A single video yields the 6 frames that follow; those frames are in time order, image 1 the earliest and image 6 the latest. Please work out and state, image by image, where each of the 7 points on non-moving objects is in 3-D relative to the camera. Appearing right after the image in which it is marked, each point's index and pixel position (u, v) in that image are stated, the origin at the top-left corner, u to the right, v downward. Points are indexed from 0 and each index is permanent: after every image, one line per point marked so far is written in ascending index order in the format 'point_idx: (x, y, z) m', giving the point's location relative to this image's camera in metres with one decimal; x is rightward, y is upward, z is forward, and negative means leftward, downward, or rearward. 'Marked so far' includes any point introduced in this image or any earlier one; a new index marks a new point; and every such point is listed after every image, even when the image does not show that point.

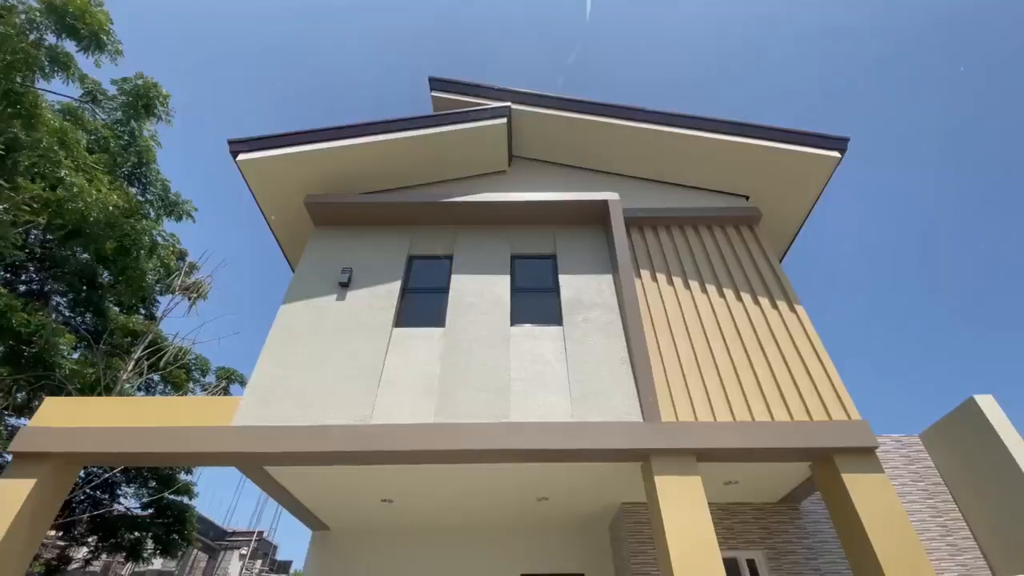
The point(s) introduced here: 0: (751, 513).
0: (+3.0, -2.8, +6.3) m
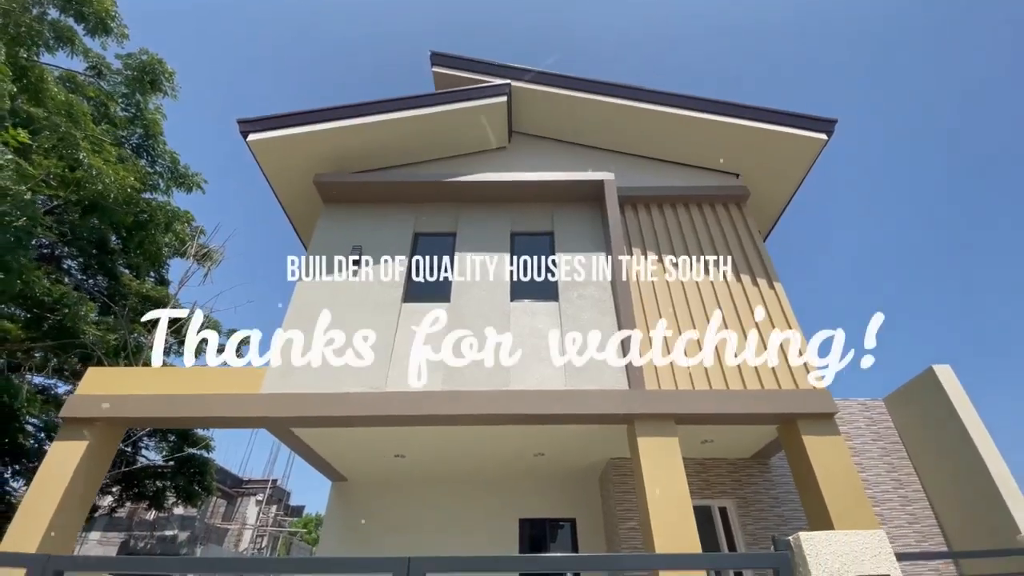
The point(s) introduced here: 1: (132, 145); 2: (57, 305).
0: (+3.0, -2.5, +7.0) m
1: (-8.4, +3.1, +11.0) m
2: (-9.3, -0.4, +10.3) m
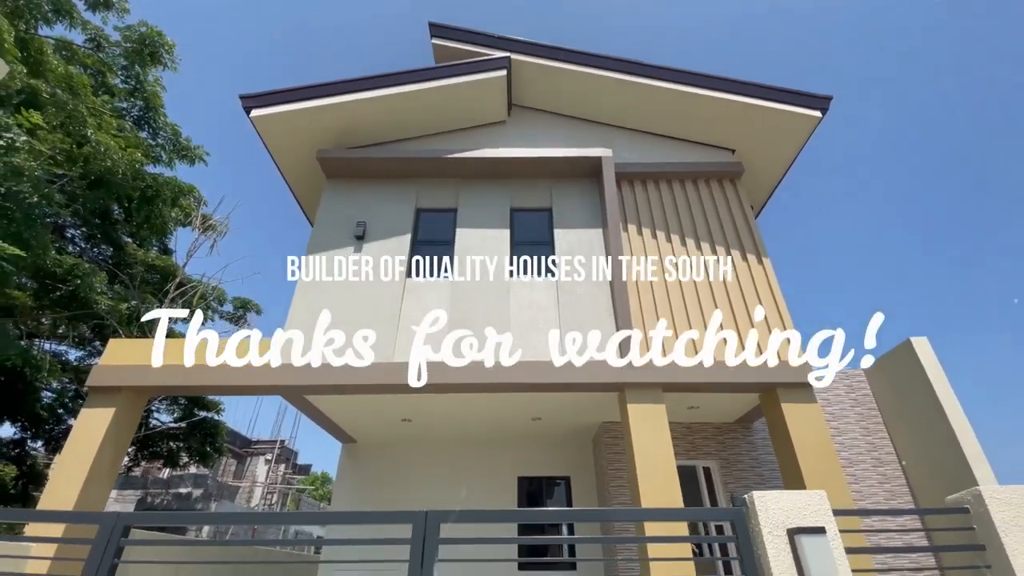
0: (+3.0, -2.1, +7.5) m
1: (-8.4, +3.7, +11.1) m
2: (-9.4, +0.3, +10.6) m
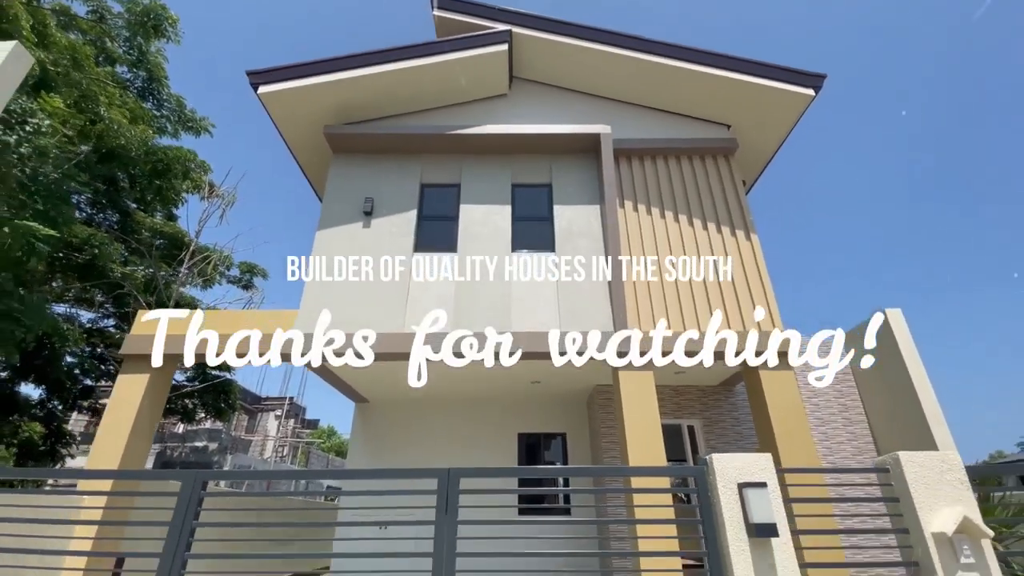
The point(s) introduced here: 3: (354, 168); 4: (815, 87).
0: (+3.0, -1.7, +8.2) m
1: (-8.4, +4.4, +11.1) m
2: (-9.4, +0.9, +11.0) m
3: (-2.7, +2.0, +8.5) m
4: (+4.8, +3.2, +7.9) m
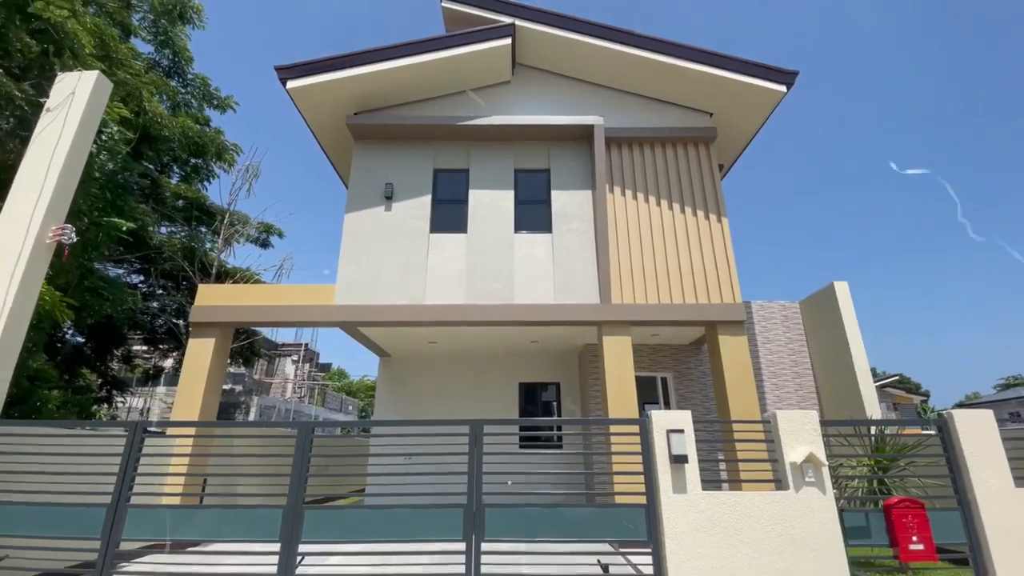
0: (+3.0, -1.2, +9.6) m
1: (-8.3, +5.2, +11.9) m
2: (-9.3, +1.7, +12.1) m
3: (-2.6, +2.5, +9.5) m
4: (+4.9, +3.6, +8.9) m
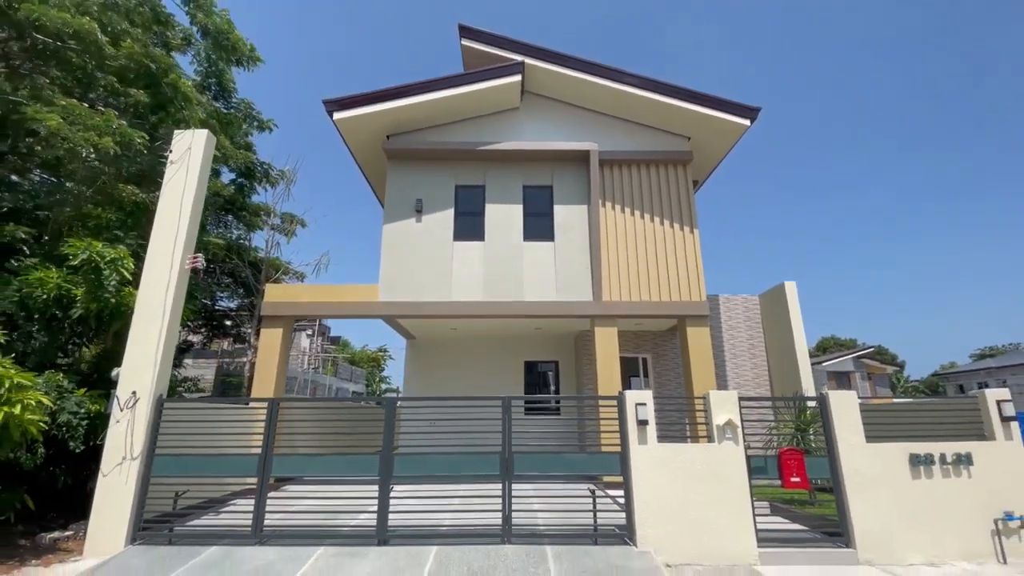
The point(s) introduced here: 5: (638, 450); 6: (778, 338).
0: (+3.2, -1.2, +11.7) m
1: (-8.1, +5.5, +13.5) m
2: (-9.1, +2.0, +13.9) m
3: (-2.4, +2.6, +11.4) m
4: (+5.1, +3.6, +10.7) m
5: (+1.6, -2.0, +6.3) m
6: (+6.1, -1.1, +11.4) m
